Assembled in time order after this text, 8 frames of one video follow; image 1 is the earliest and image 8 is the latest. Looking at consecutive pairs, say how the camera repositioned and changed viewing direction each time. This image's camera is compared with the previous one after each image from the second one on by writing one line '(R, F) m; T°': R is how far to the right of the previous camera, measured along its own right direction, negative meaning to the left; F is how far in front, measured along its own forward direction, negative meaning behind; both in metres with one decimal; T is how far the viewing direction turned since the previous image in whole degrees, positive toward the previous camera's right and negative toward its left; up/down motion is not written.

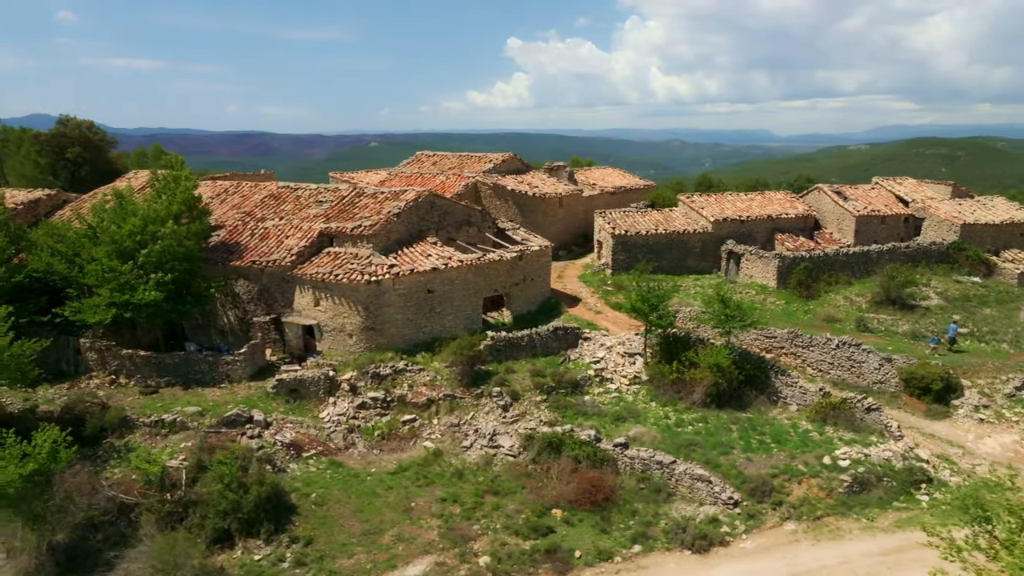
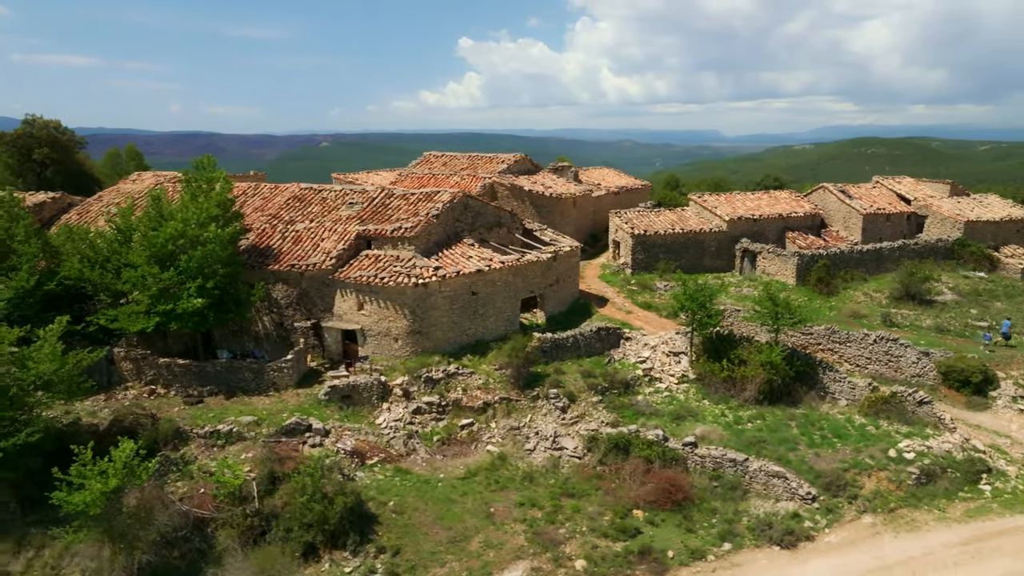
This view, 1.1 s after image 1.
(-2.3, +0.2) m; +4°
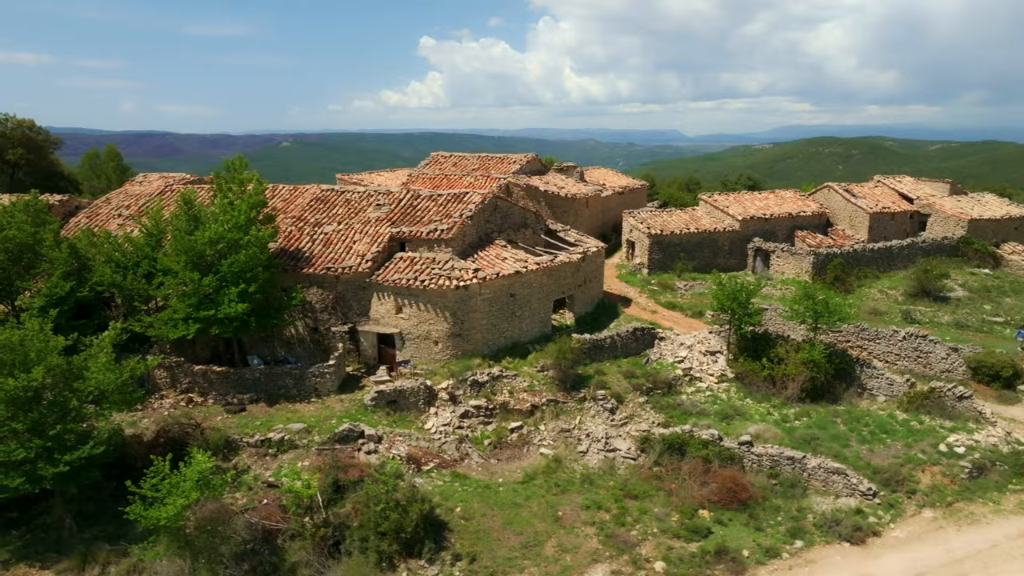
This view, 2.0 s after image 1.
(-1.9, +0.2) m; +3°
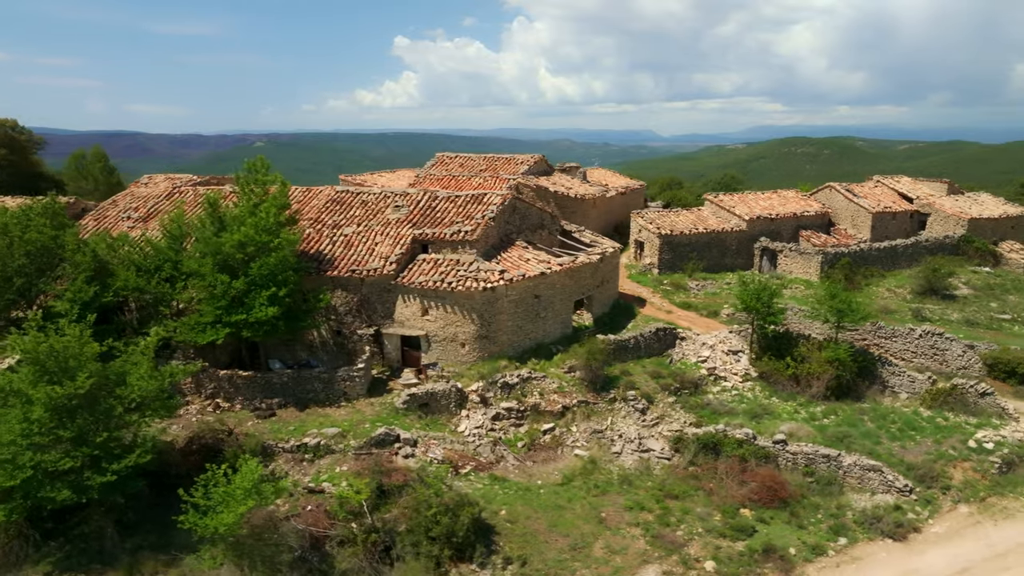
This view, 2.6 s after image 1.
(-1.2, +0.1) m; +2°
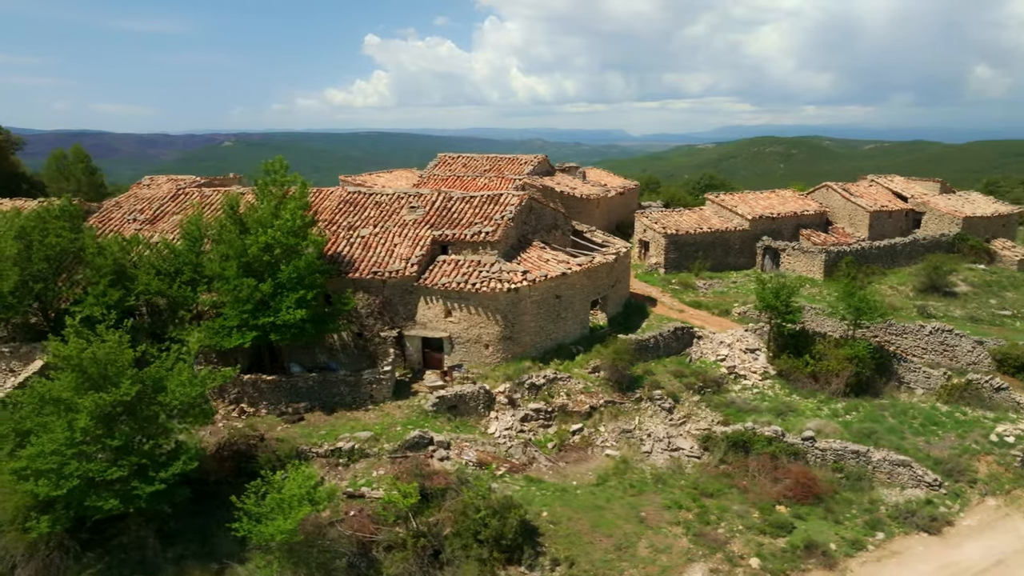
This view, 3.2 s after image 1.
(-1.2, 0.0) m; +2°
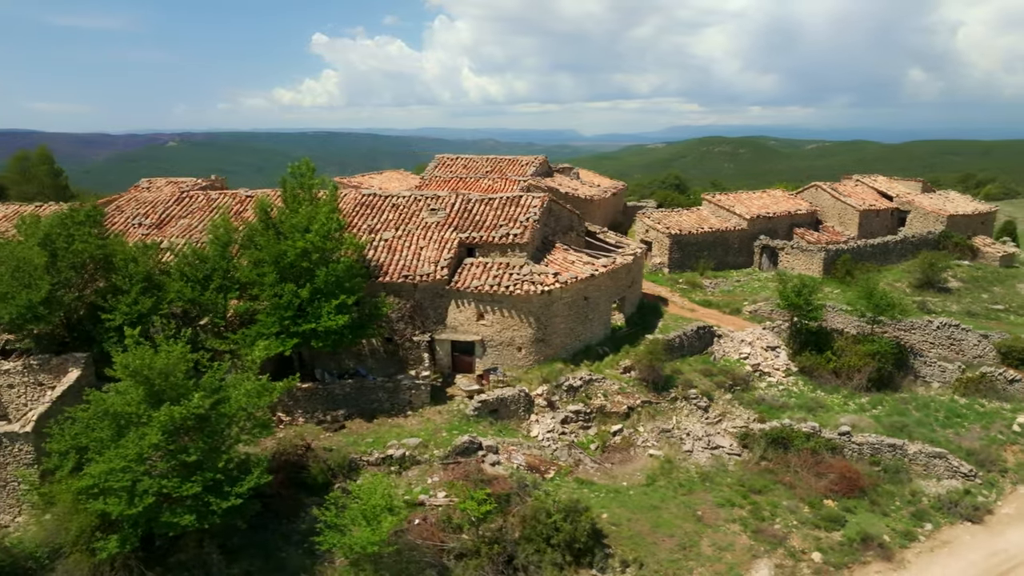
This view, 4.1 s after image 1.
(-1.9, +0.1) m; +4°
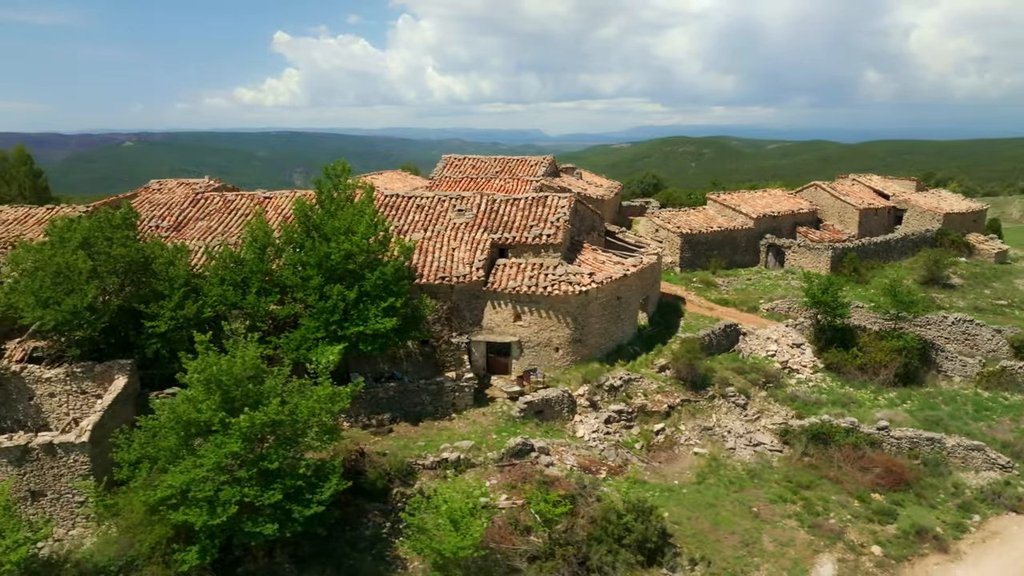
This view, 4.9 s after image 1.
(-1.7, +0.1) m; +3°
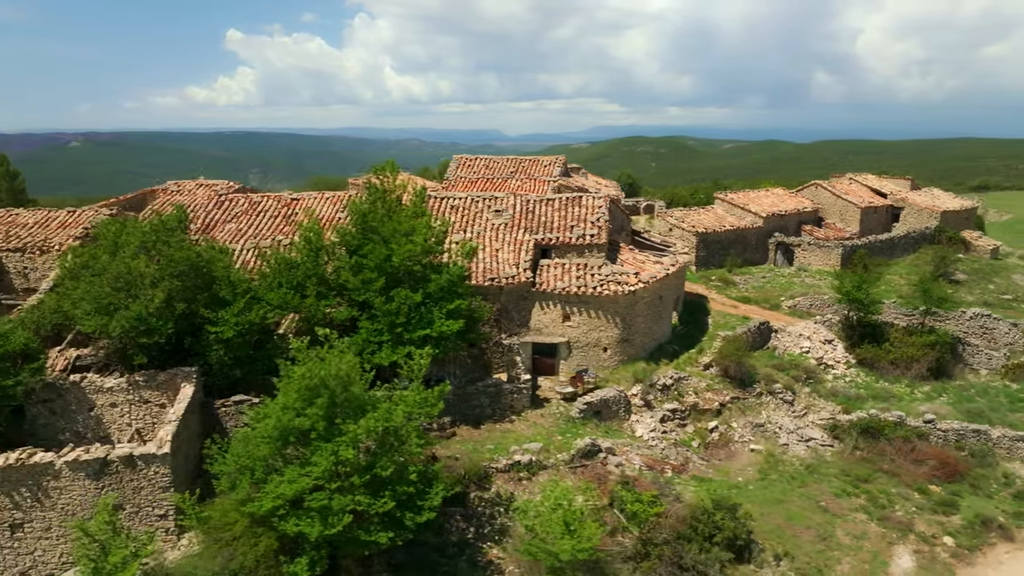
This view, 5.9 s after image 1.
(-2.1, +0.1) m; +3°
